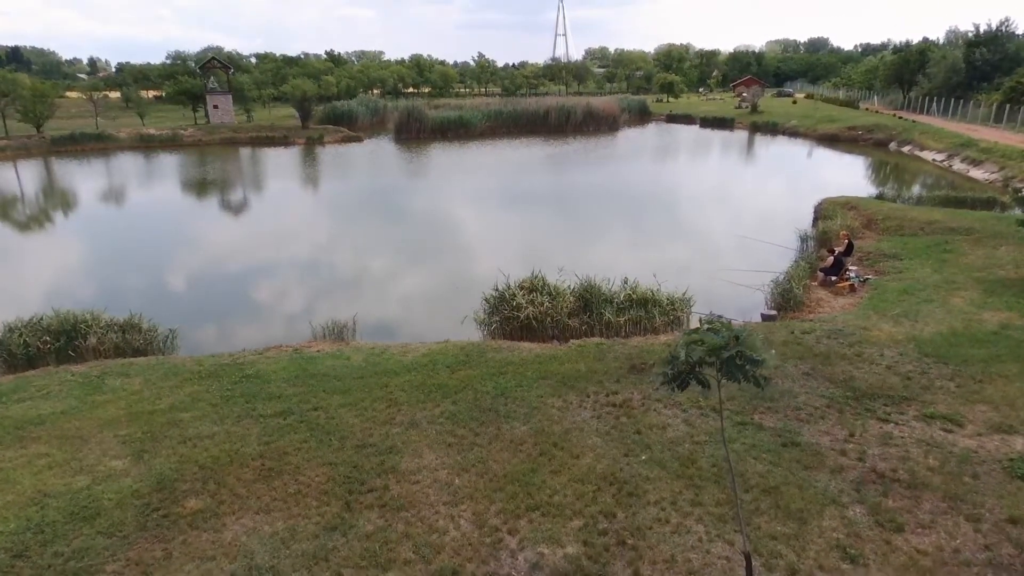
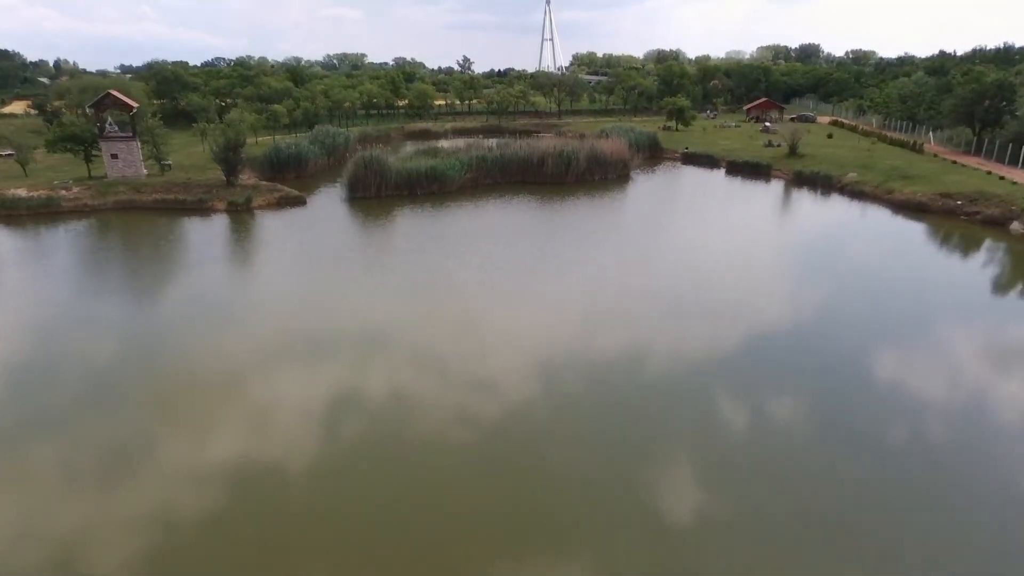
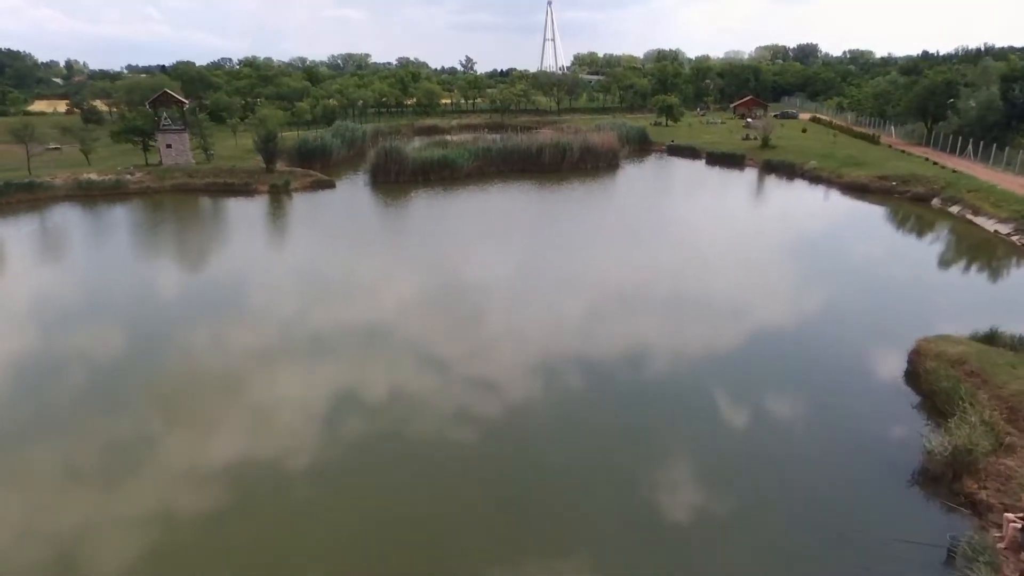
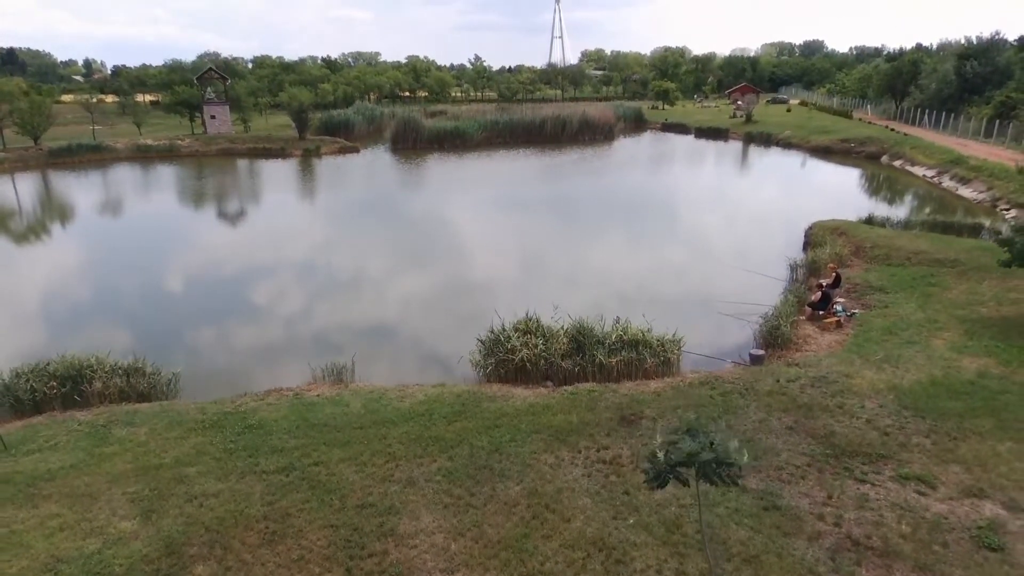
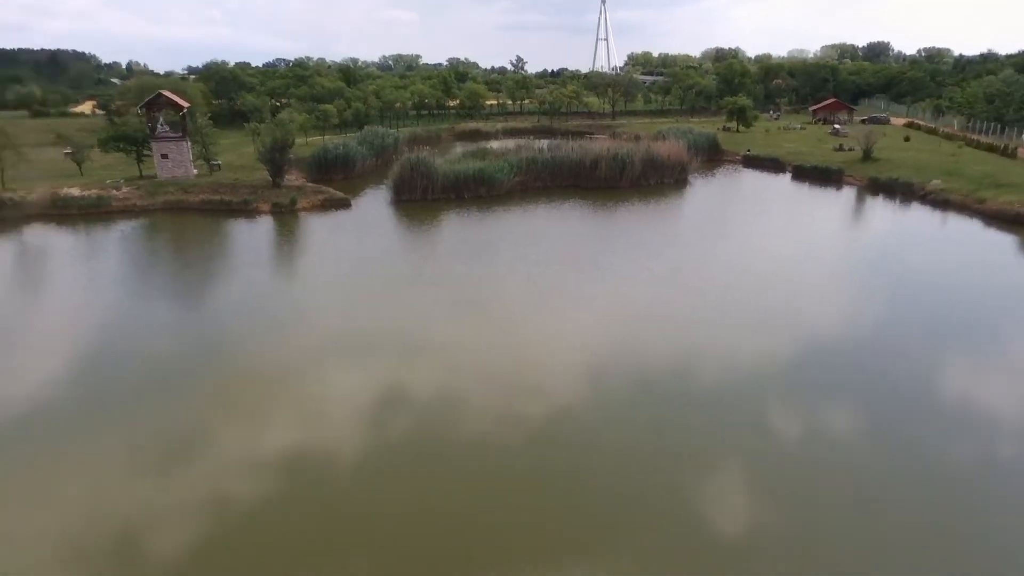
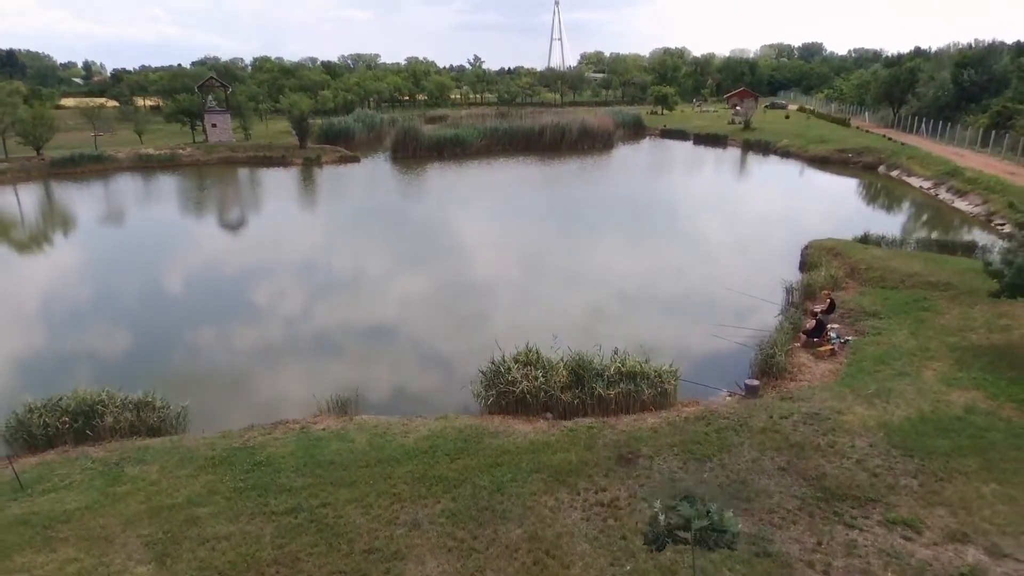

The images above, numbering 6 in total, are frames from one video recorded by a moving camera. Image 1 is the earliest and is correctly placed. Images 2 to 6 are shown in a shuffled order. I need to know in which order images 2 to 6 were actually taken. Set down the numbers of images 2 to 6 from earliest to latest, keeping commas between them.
4, 6, 3, 2, 5
